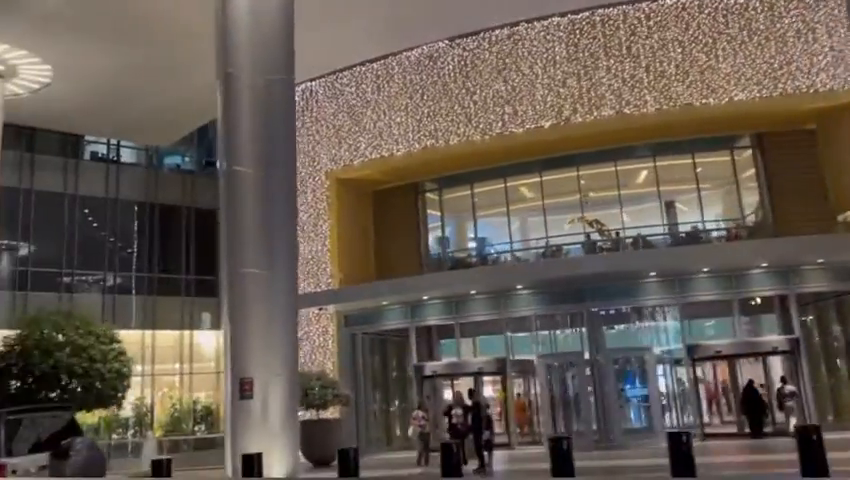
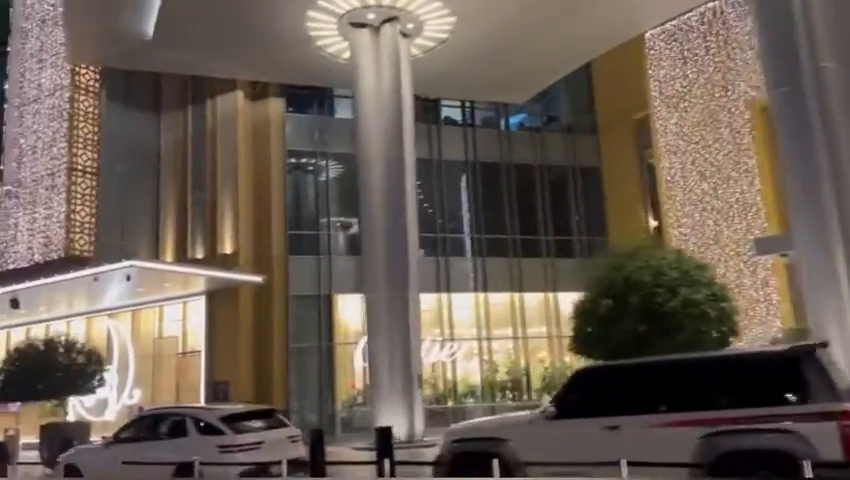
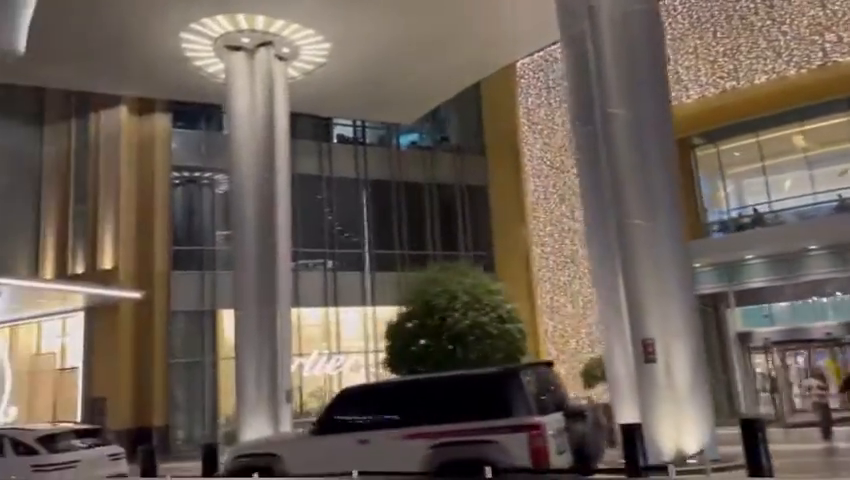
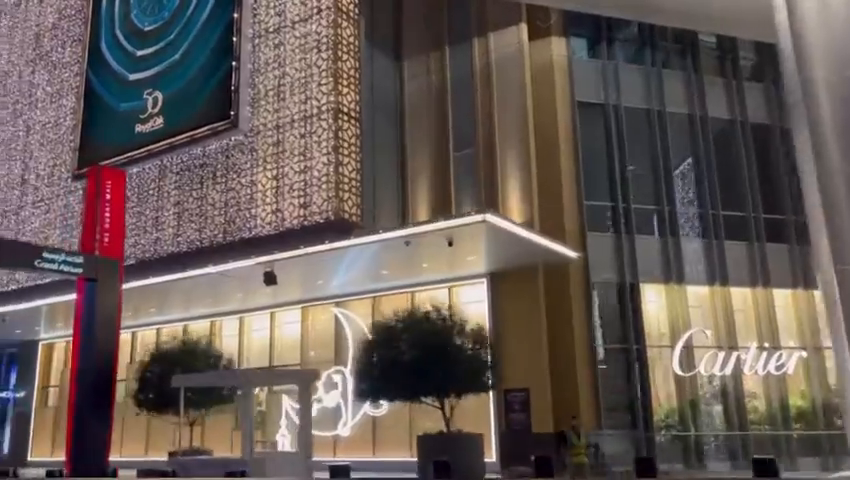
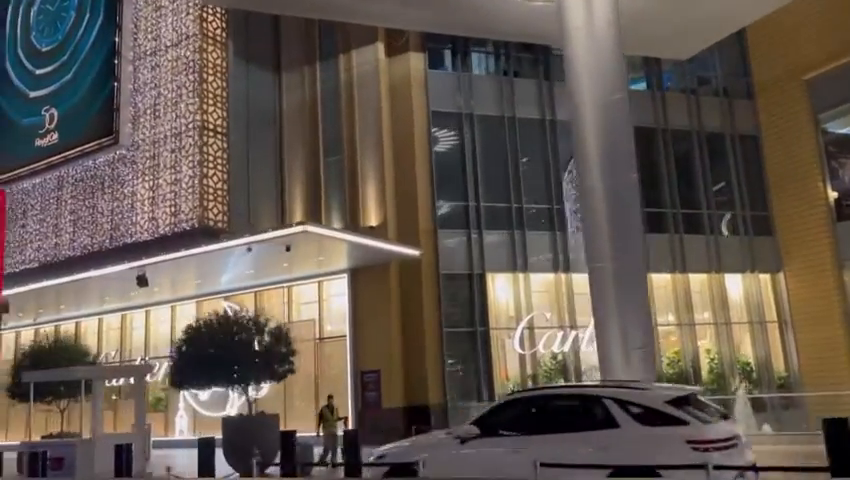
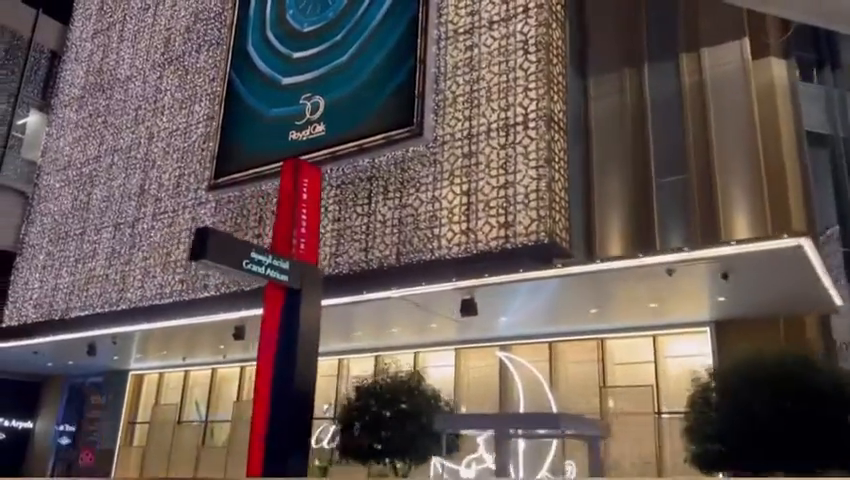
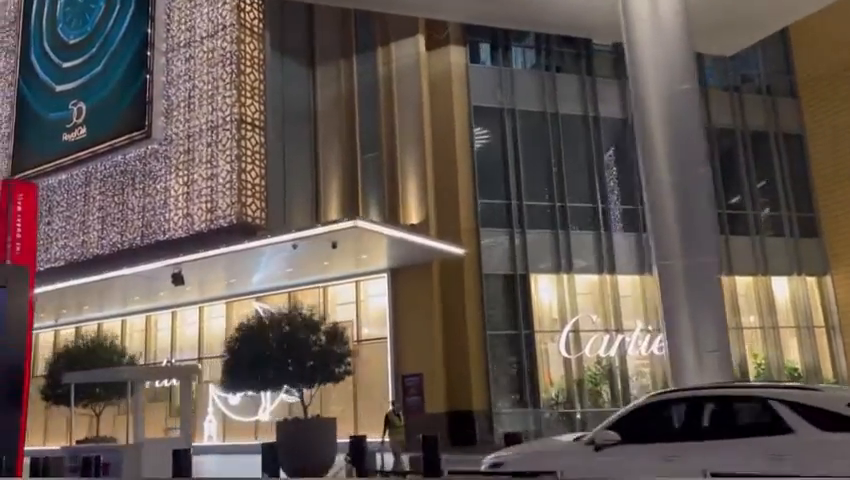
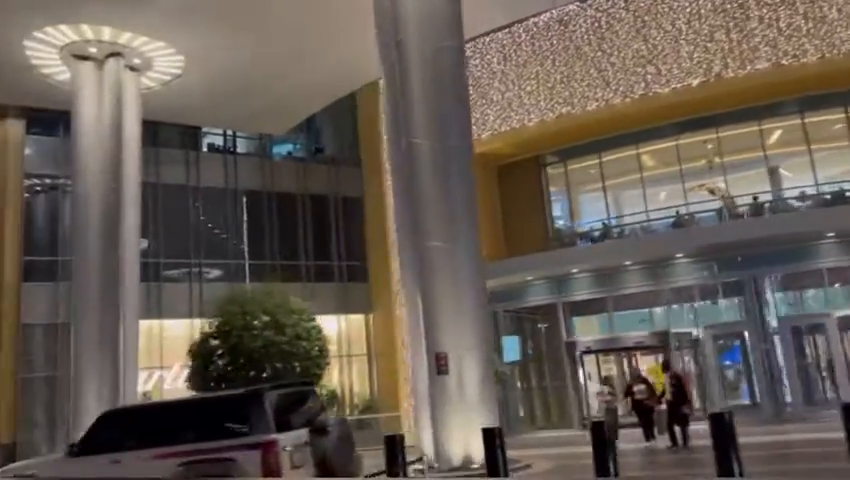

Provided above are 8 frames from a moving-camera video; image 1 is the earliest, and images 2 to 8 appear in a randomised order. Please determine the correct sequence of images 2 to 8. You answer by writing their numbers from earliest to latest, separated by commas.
8, 3, 2, 5, 7, 4, 6
